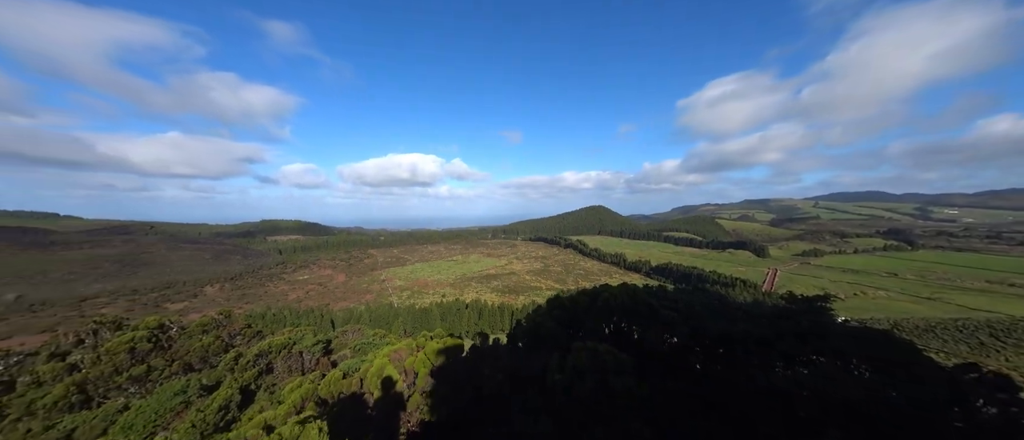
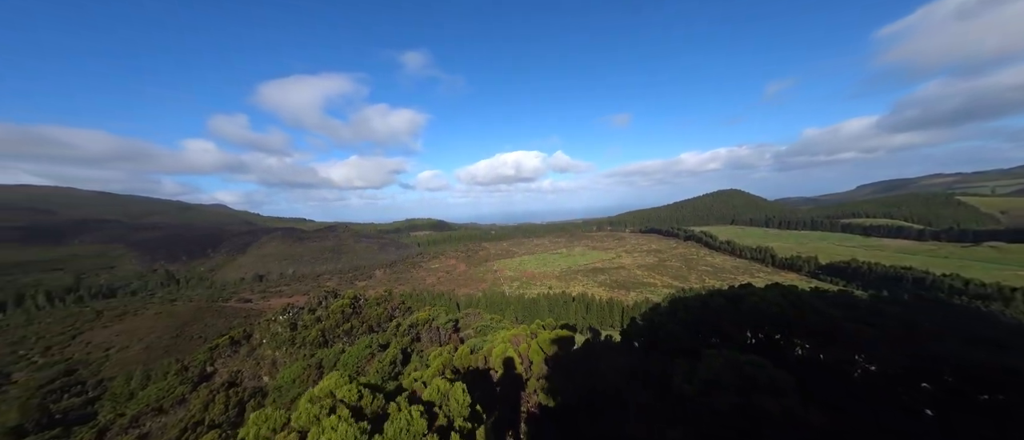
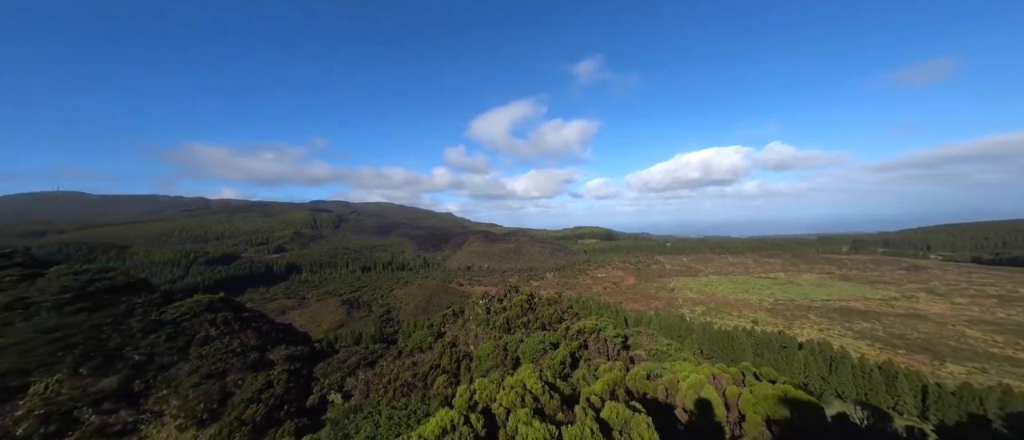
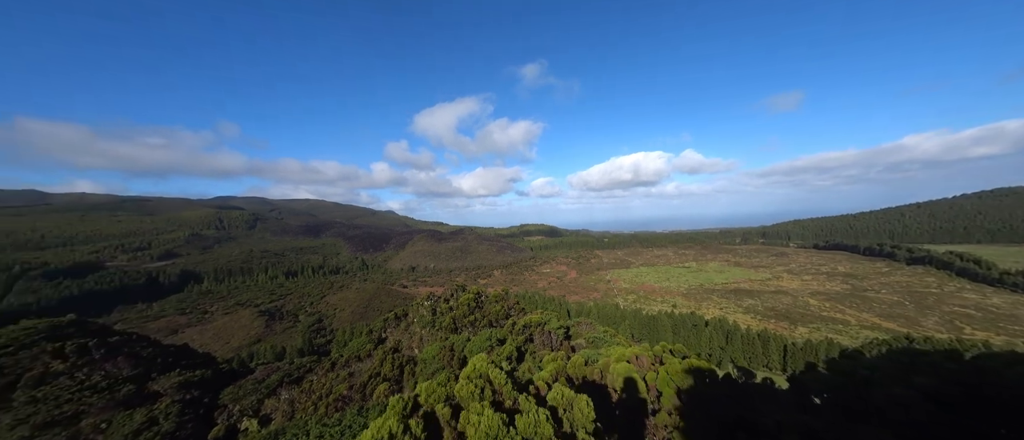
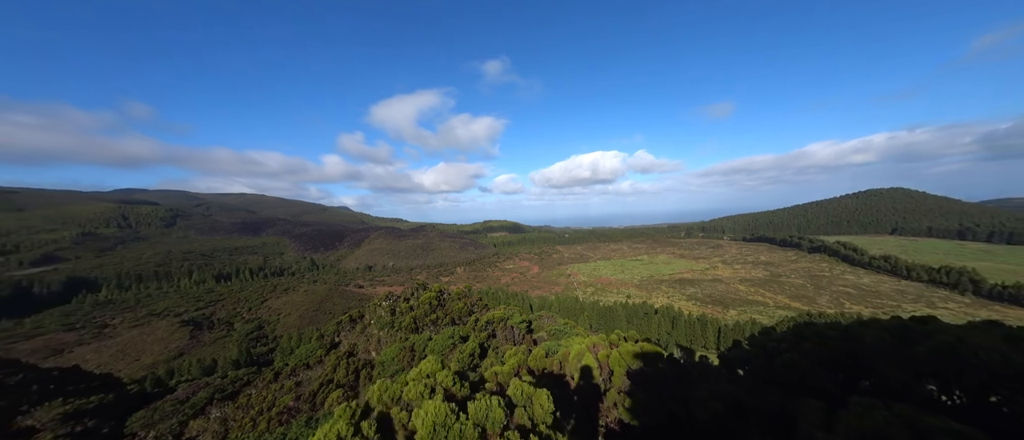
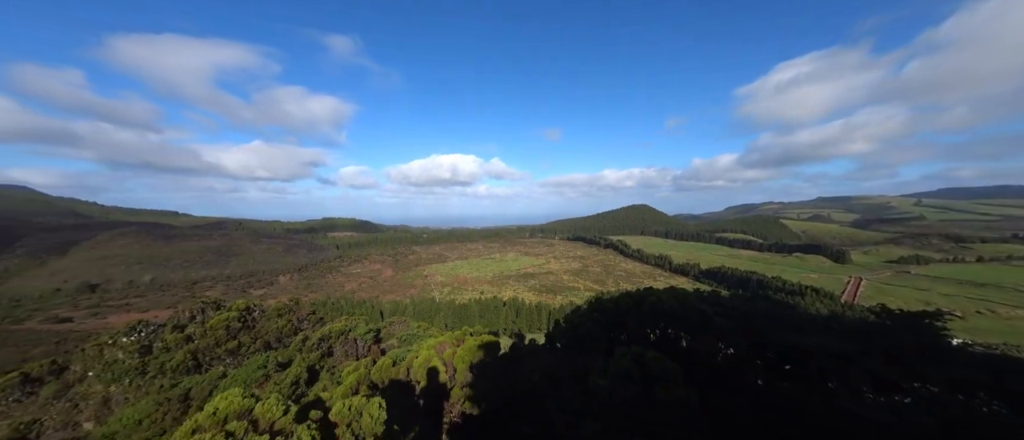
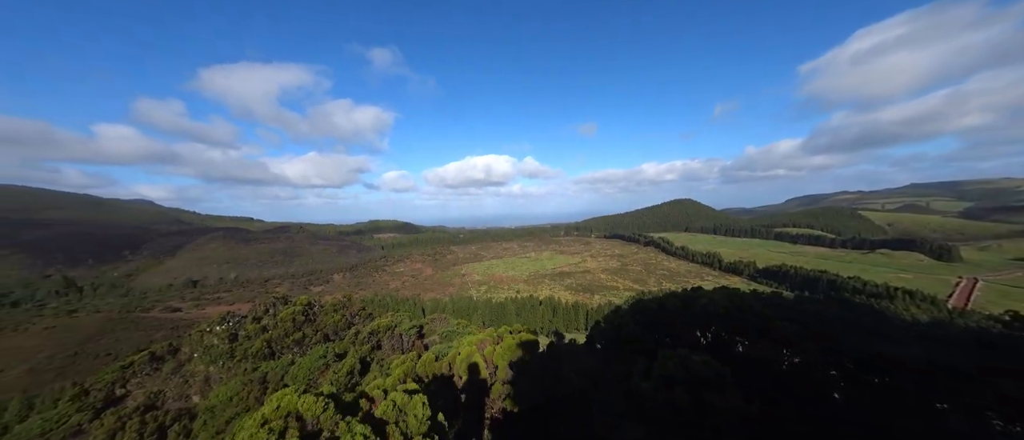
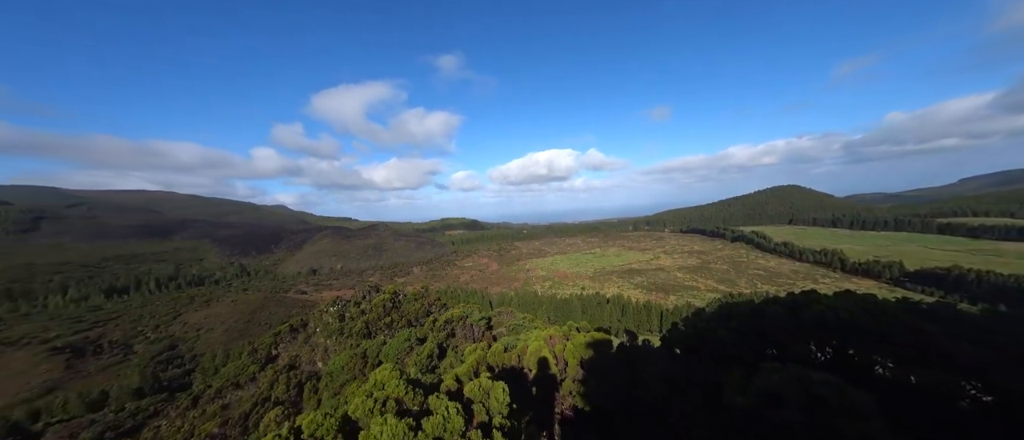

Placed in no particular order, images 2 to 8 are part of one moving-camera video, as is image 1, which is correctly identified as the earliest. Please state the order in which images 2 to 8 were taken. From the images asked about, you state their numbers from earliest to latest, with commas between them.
6, 7, 2, 8, 5, 4, 3
